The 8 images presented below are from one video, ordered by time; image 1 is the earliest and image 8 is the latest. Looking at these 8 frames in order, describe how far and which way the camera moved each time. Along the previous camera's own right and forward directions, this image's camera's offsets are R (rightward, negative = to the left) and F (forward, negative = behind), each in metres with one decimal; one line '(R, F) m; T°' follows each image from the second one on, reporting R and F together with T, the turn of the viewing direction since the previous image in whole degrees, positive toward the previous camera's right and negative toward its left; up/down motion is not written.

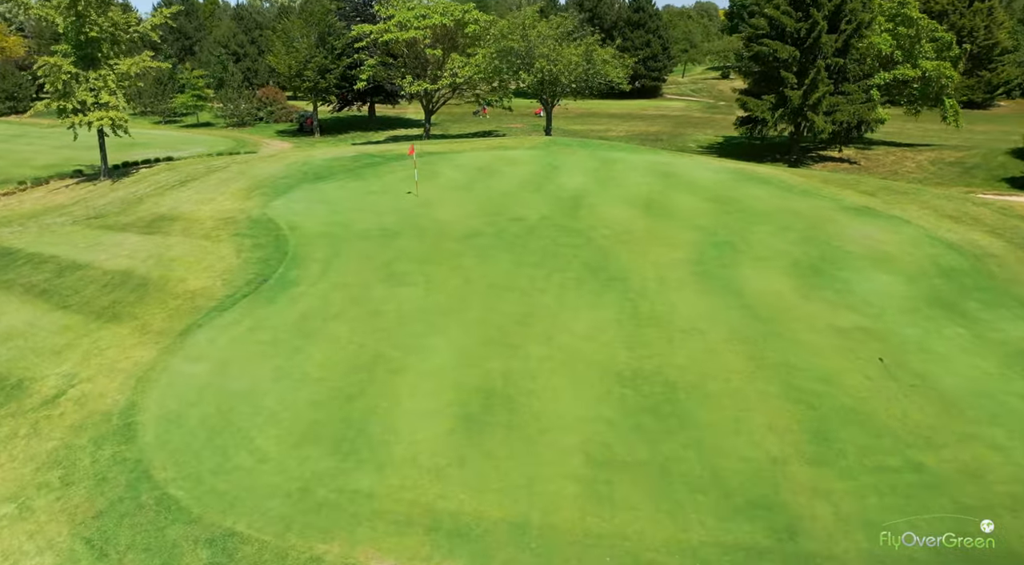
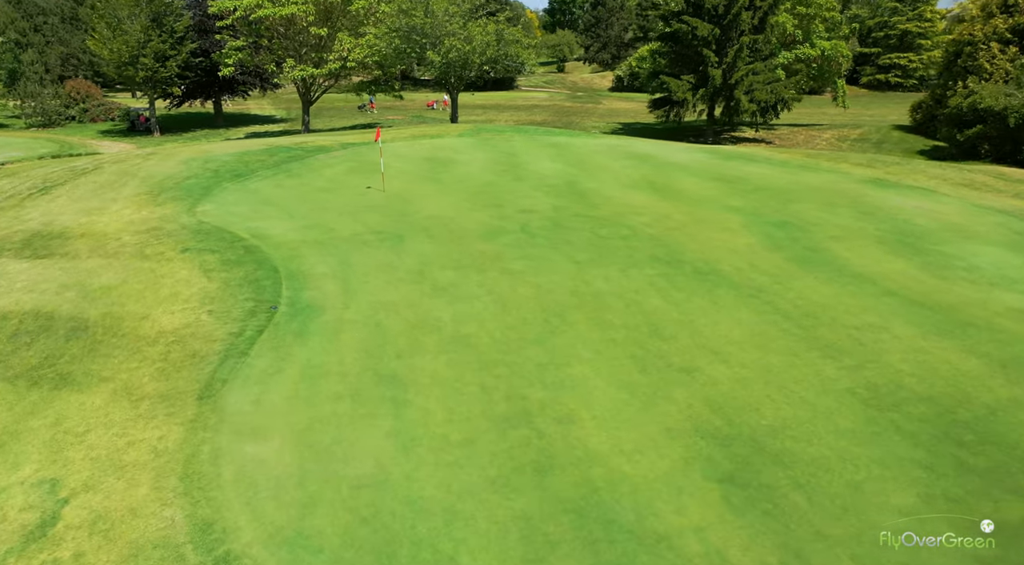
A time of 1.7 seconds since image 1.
(-4.0, +3.3) m; +13°
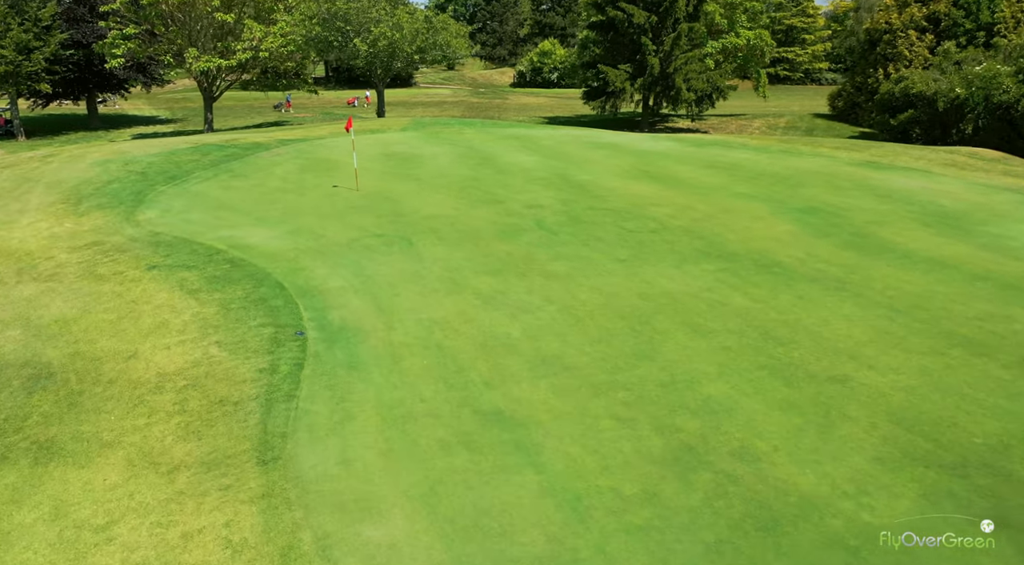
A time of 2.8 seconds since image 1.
(-2.4, +1.8) m; +9°
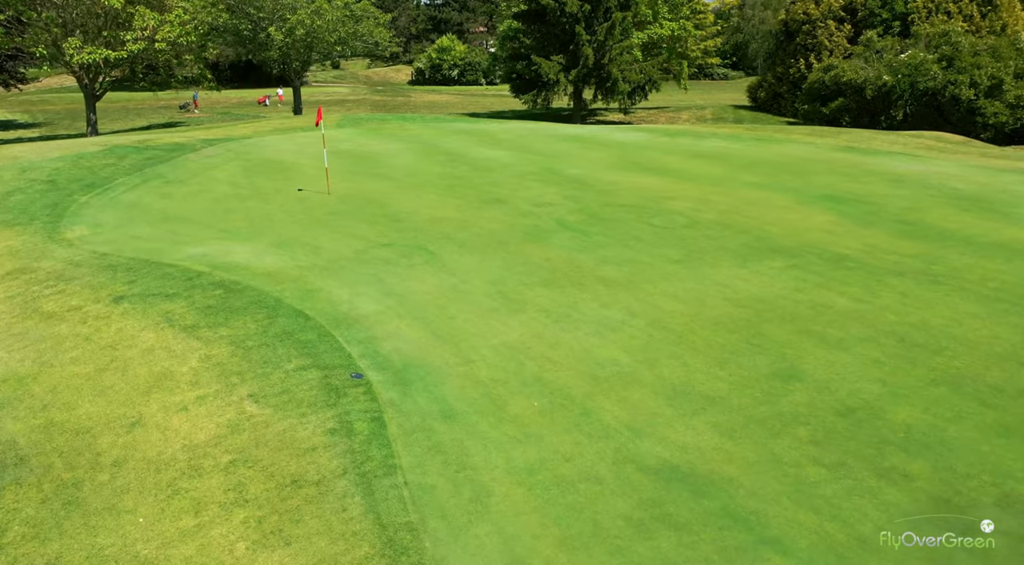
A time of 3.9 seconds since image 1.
(-2.2, +1.8) m; +8°
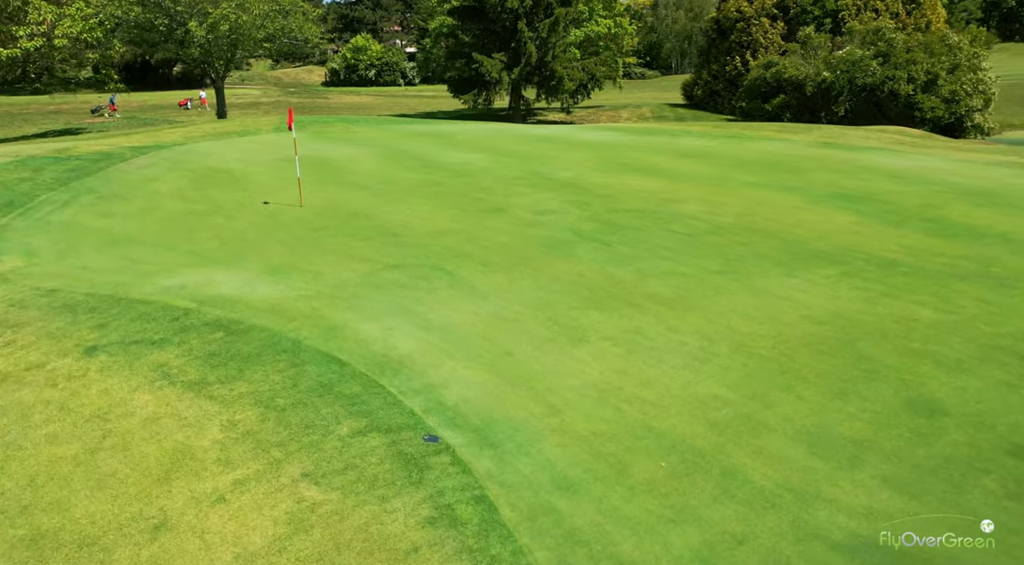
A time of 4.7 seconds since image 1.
(-1.5, +1.3) m; +7°
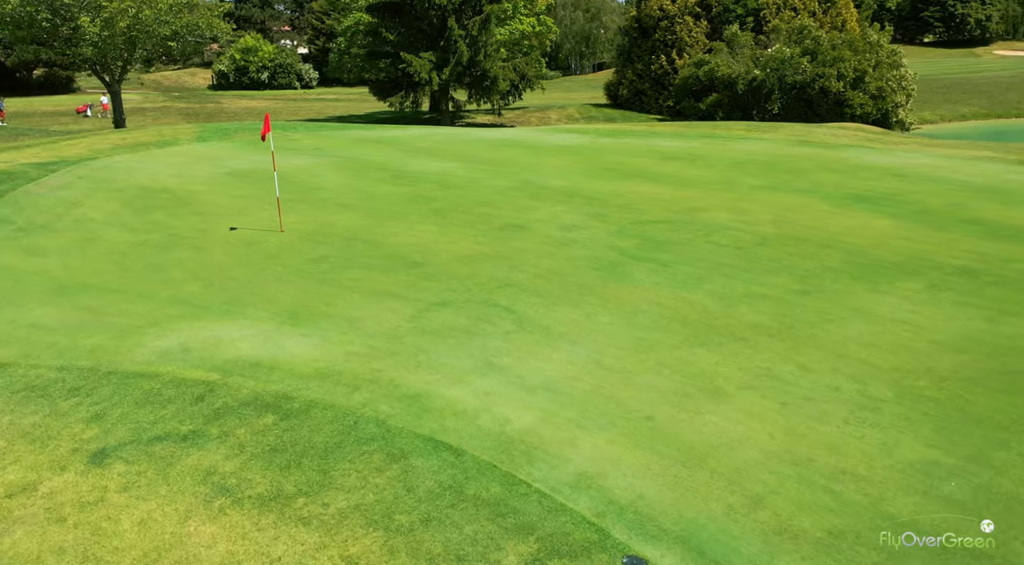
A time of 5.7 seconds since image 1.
(-1.9, +1.6) m; +8°
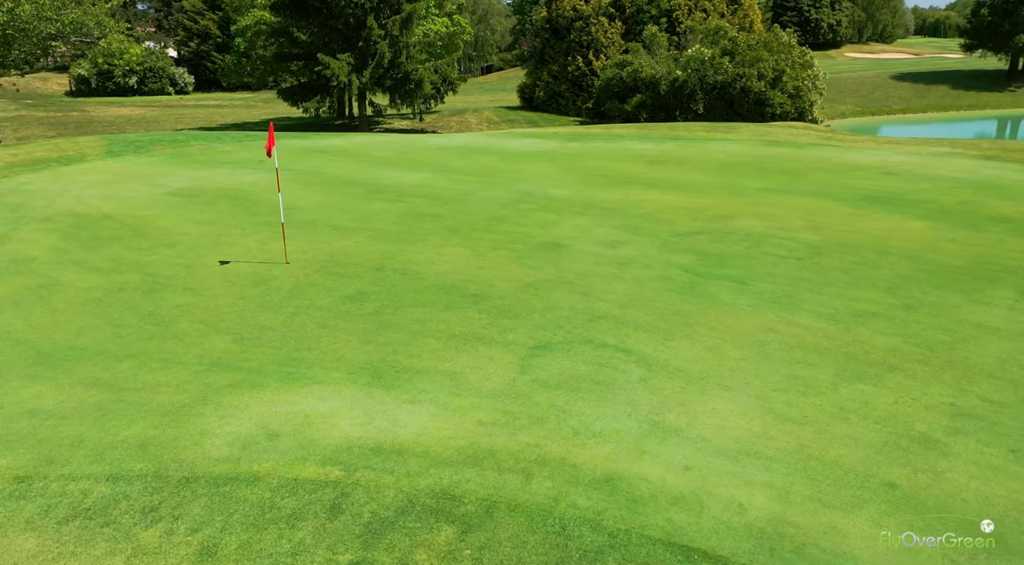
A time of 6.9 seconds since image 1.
(-2.1, +1.3) m; +9°
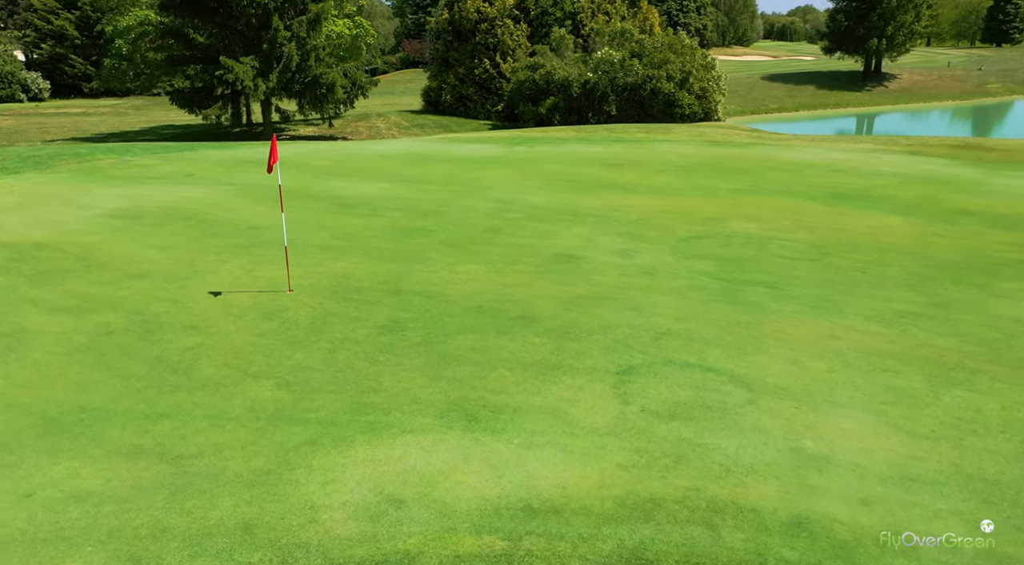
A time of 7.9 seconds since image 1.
(-1.7, +0.7) m; +9°
